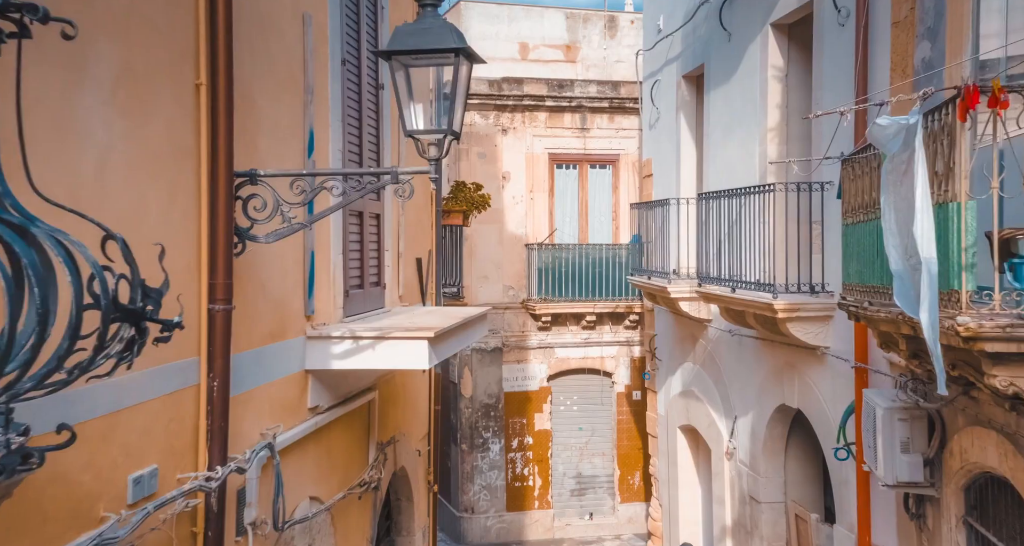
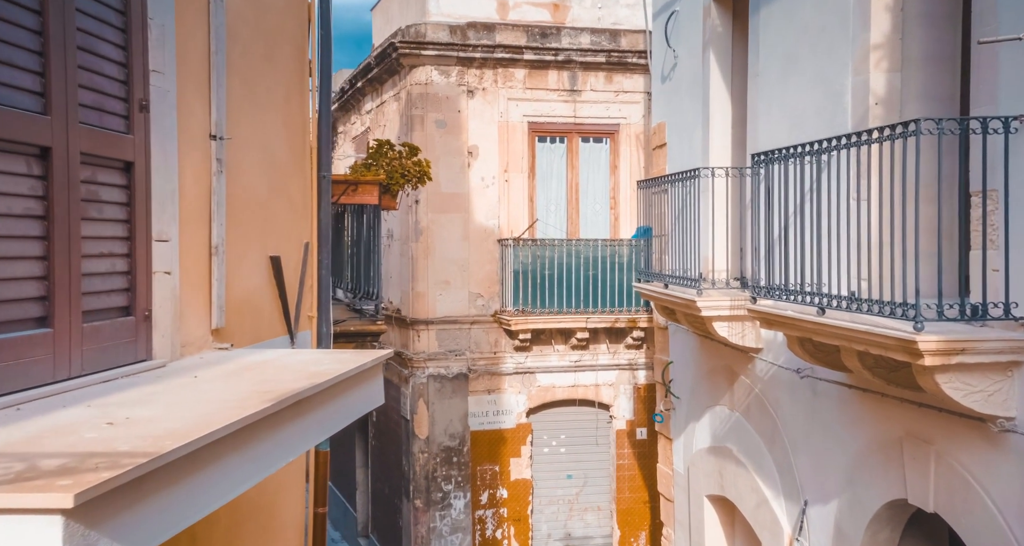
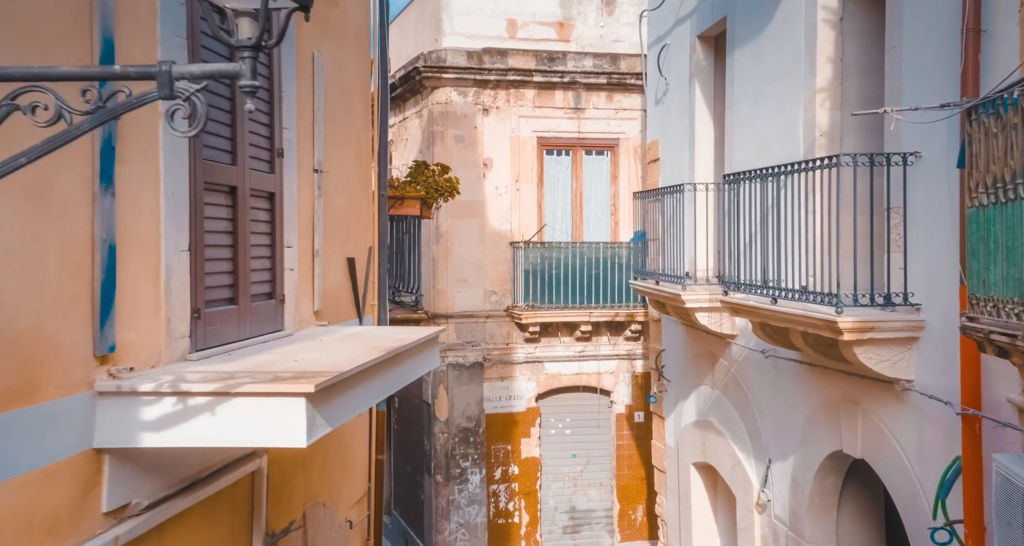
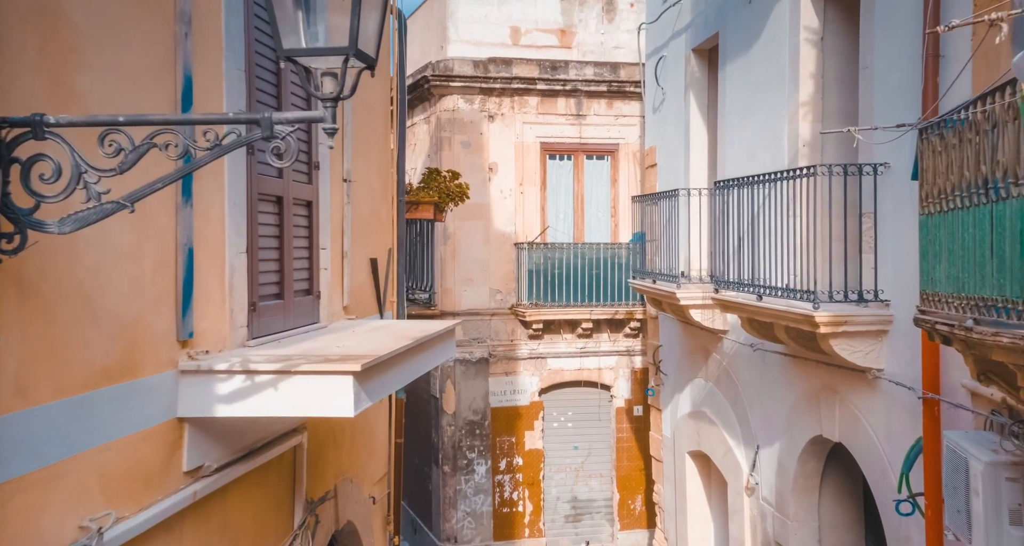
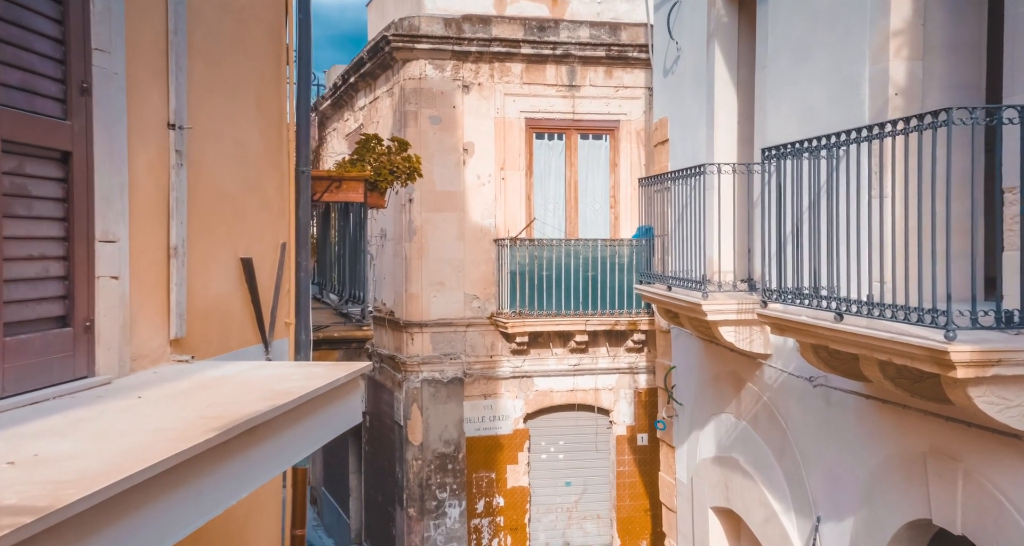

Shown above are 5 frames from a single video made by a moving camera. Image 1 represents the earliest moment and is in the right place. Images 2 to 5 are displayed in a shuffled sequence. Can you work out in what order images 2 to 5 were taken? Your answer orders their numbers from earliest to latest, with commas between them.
4, 3, 2, 5
